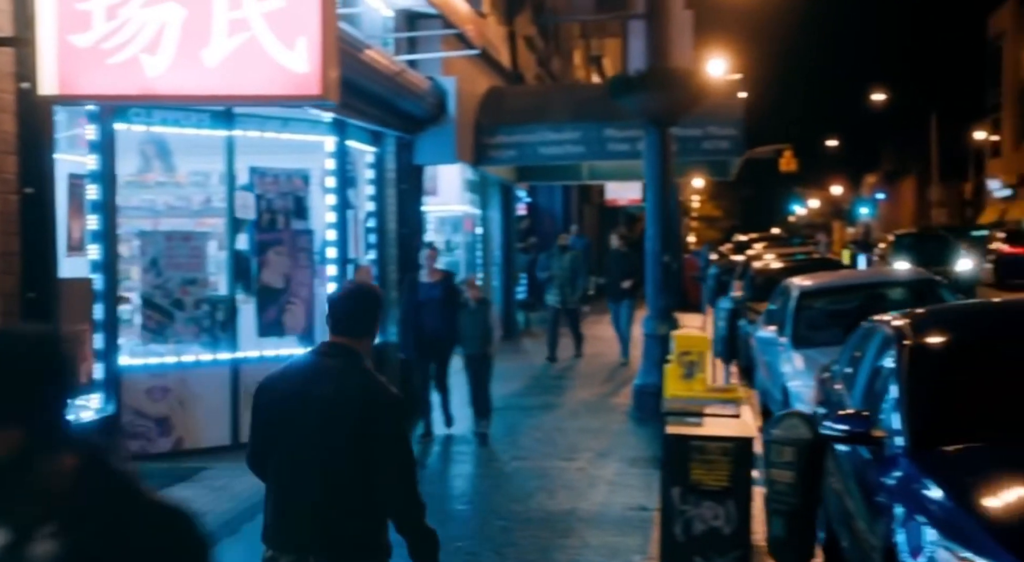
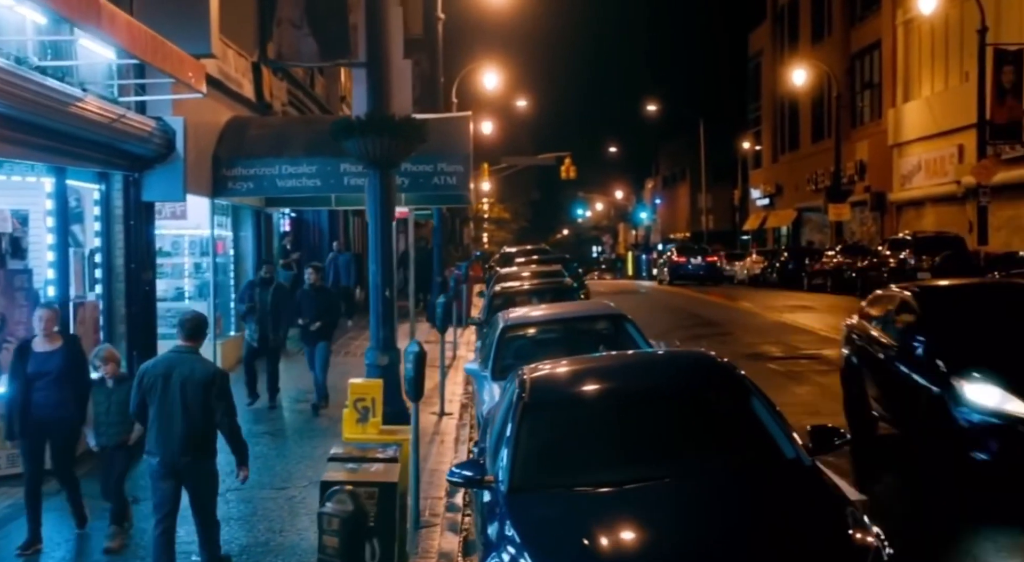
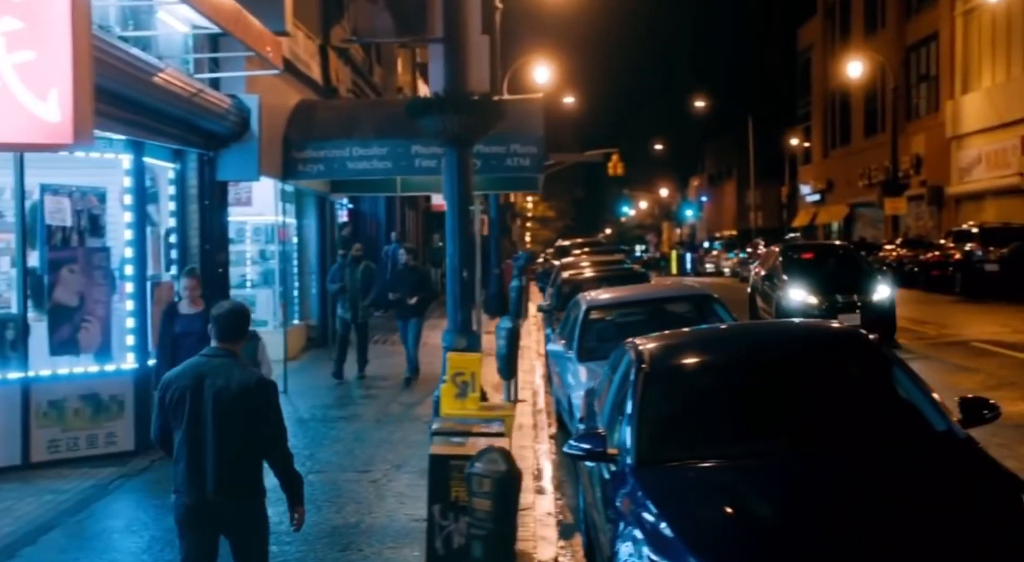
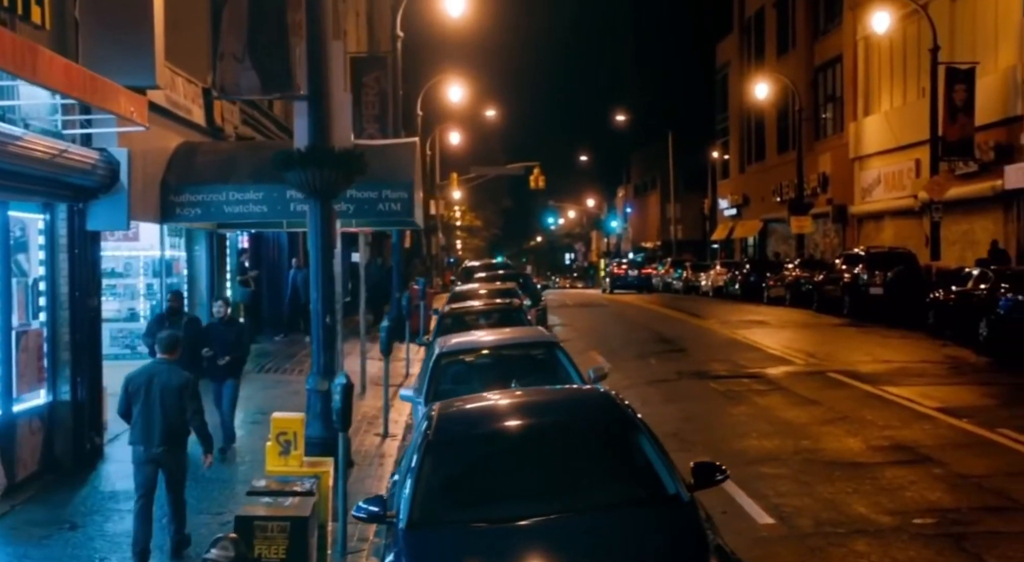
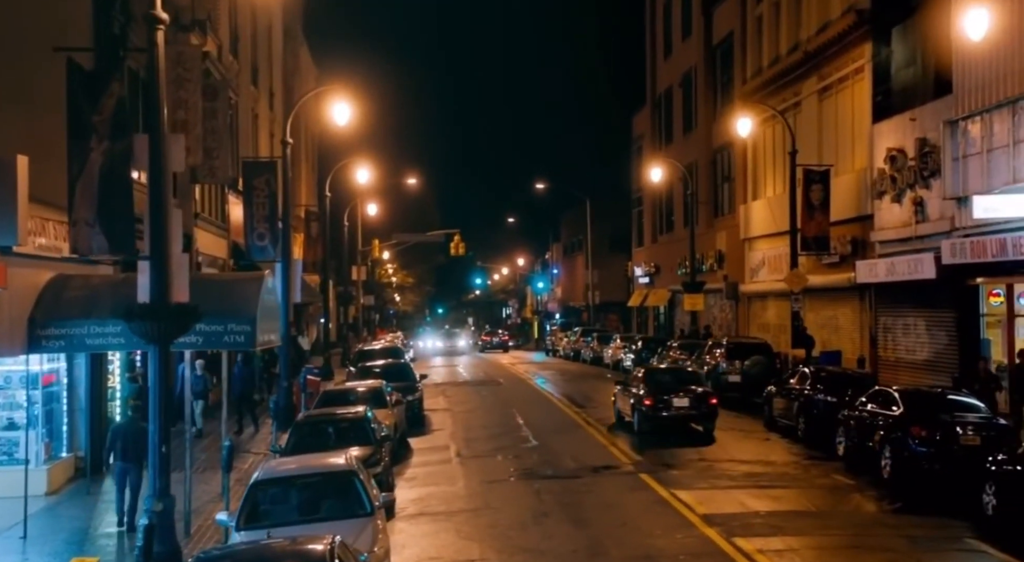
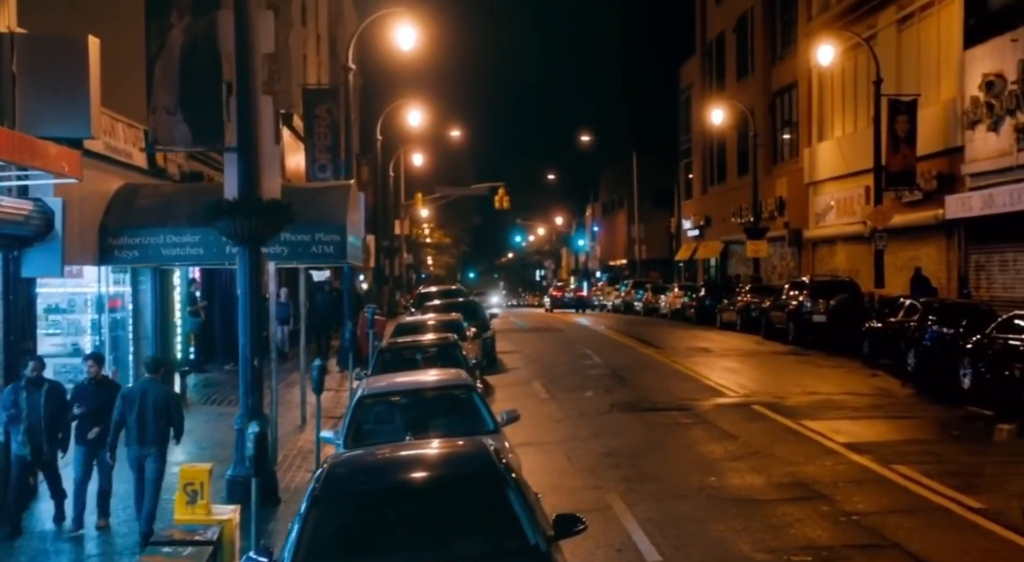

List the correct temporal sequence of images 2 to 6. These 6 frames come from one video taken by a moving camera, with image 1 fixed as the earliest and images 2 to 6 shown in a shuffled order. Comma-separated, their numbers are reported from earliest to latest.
3, 2, 4, 6, 5
